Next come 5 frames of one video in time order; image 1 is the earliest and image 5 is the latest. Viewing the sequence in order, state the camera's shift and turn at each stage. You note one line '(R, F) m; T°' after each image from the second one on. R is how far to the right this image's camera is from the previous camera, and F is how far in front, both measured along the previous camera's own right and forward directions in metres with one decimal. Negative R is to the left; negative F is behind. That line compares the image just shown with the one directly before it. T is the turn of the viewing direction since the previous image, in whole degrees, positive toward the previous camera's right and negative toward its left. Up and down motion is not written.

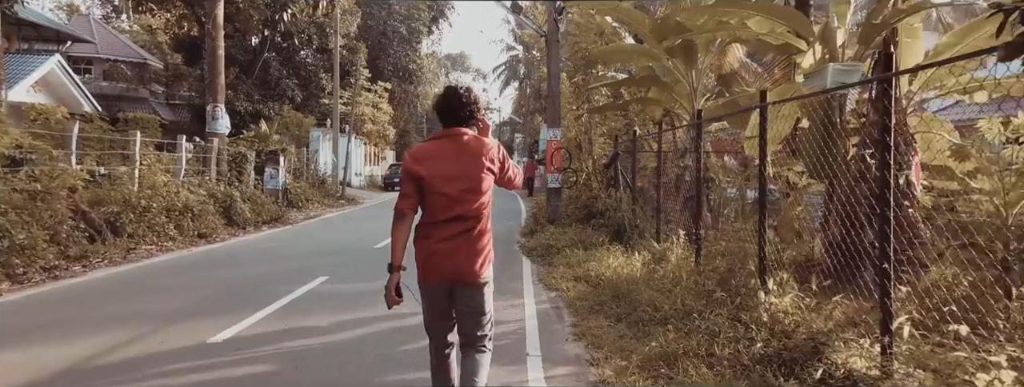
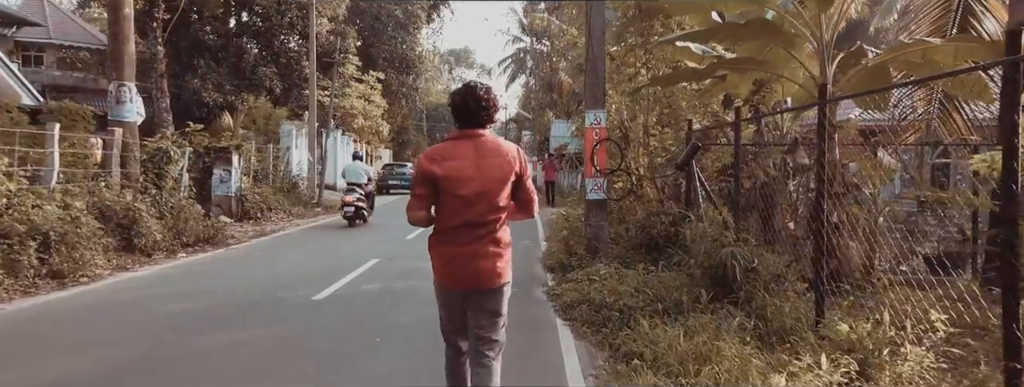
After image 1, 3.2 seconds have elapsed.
(-0.2, +3.3) m; 0°
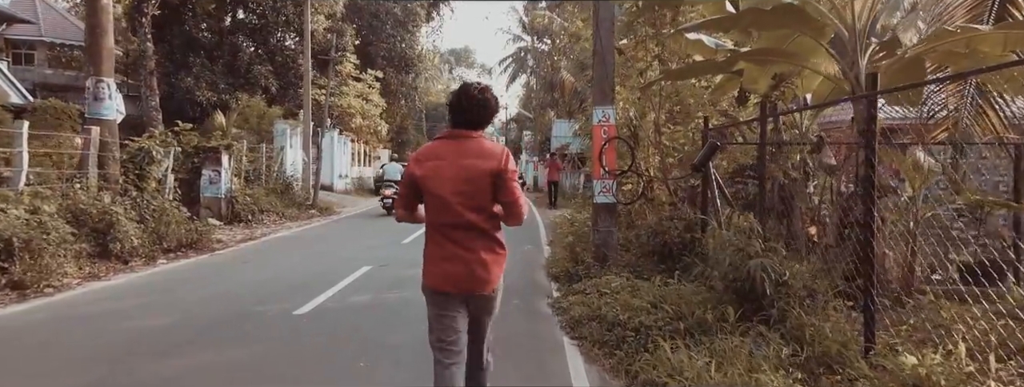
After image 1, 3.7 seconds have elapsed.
(0.0, +0.5) m; 0°
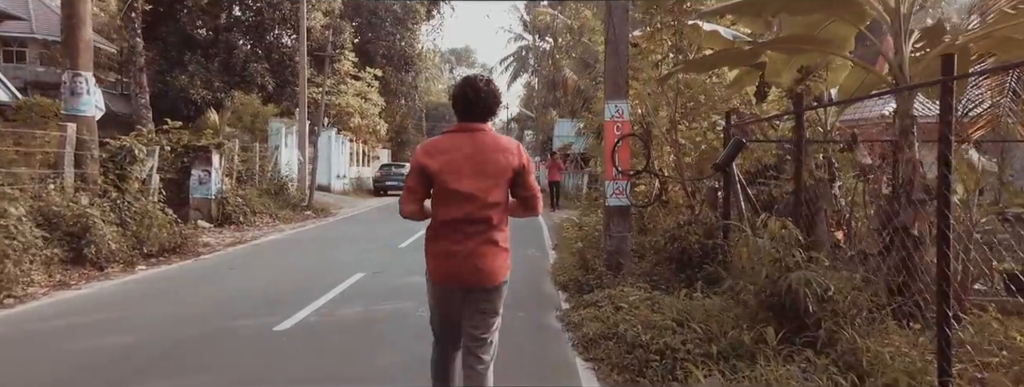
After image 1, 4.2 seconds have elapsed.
(0.0, +0.5) m; 0°
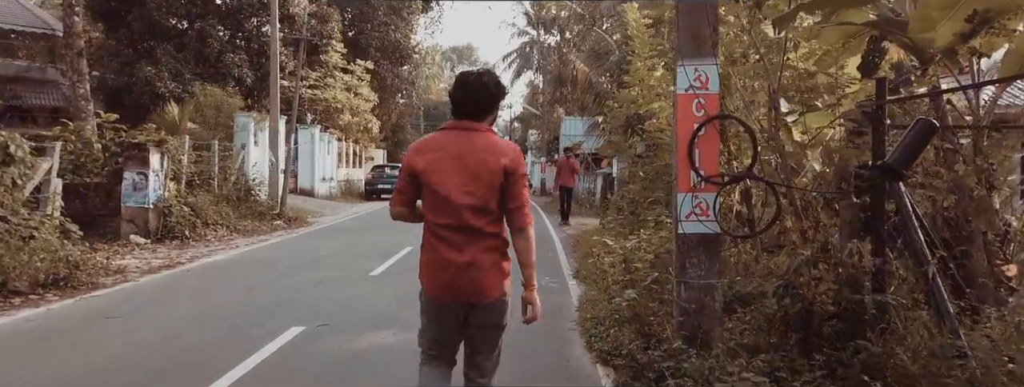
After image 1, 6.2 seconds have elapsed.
(-0.1, +2.2) m; 0°
